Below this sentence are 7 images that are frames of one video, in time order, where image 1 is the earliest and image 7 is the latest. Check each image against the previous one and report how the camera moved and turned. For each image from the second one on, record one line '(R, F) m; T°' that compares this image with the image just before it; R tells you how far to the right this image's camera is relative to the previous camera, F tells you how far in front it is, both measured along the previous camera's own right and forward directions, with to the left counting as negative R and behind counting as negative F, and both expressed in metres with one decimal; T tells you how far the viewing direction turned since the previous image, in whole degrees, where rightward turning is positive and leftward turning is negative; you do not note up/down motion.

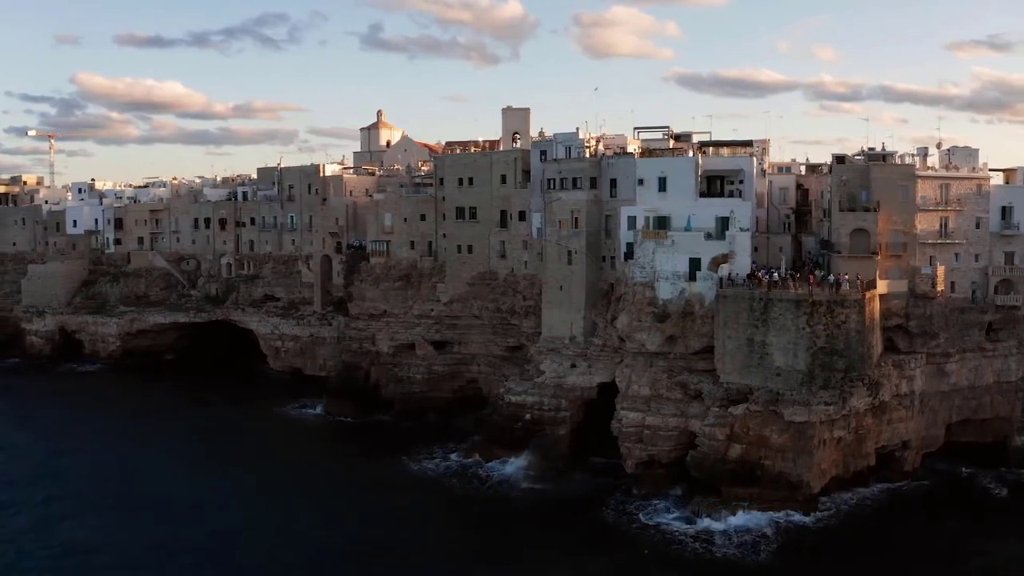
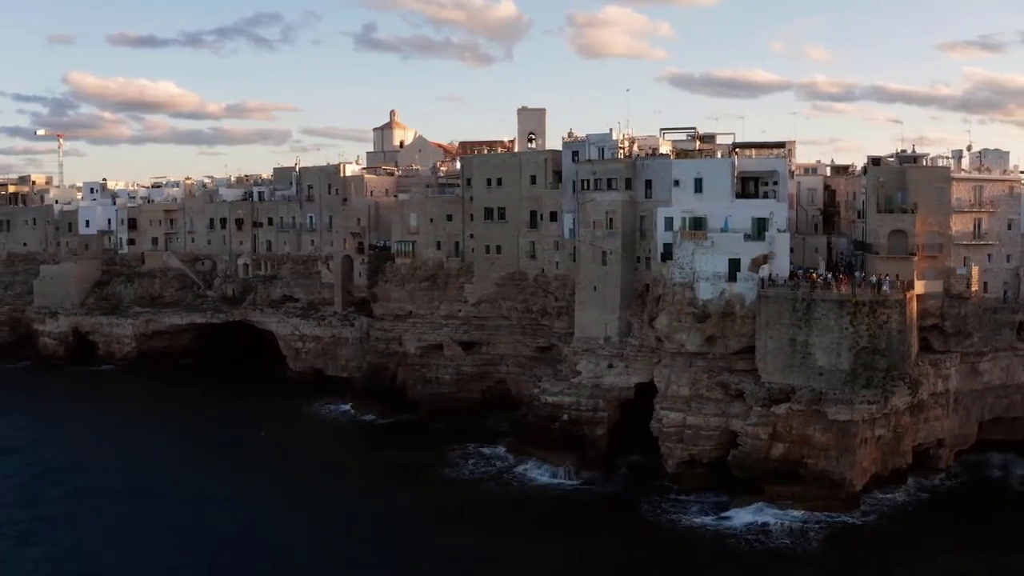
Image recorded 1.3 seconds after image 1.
(-1.7, 0.0) m; 0°
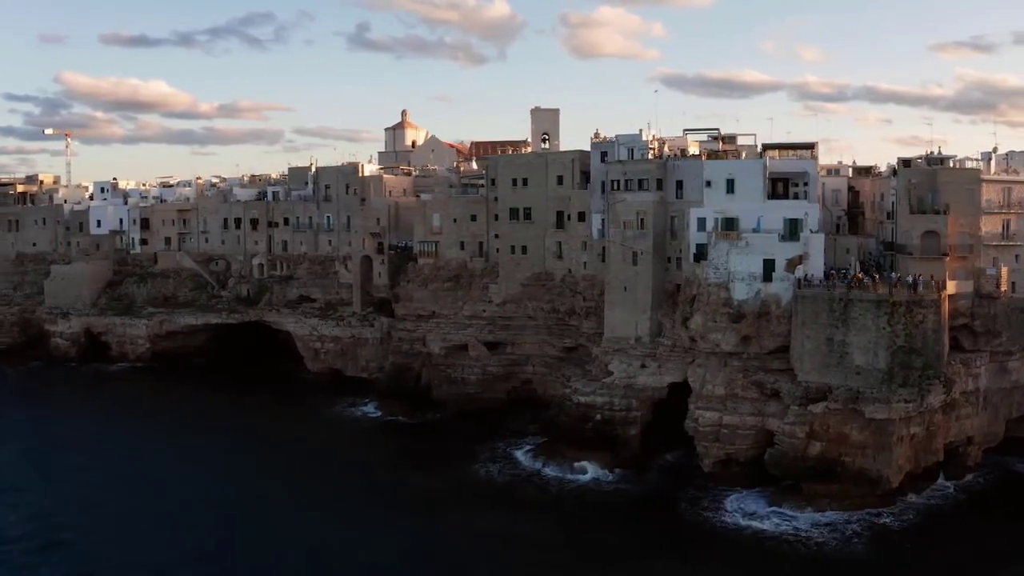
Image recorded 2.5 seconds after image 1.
(-1.6, -0.1) m; 0°
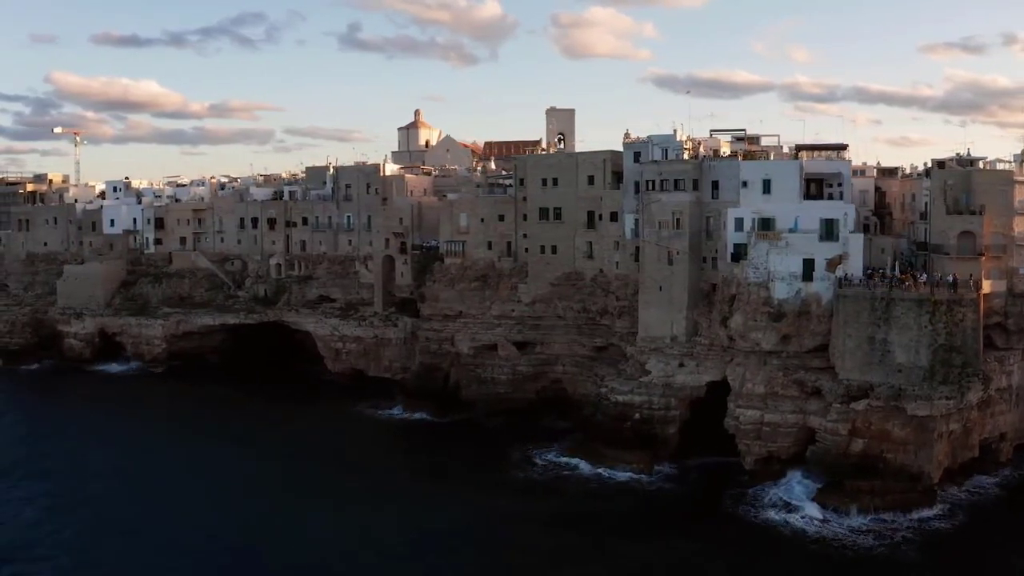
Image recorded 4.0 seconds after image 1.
(-1.9, -0.1) m; +1°
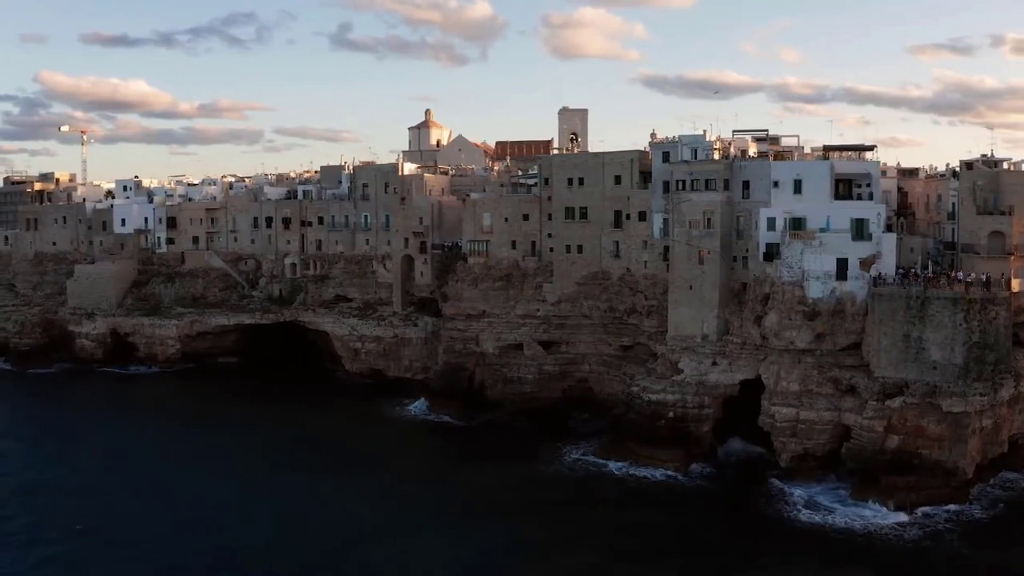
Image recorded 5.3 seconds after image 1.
(-1.7, -0.2) m; +1°
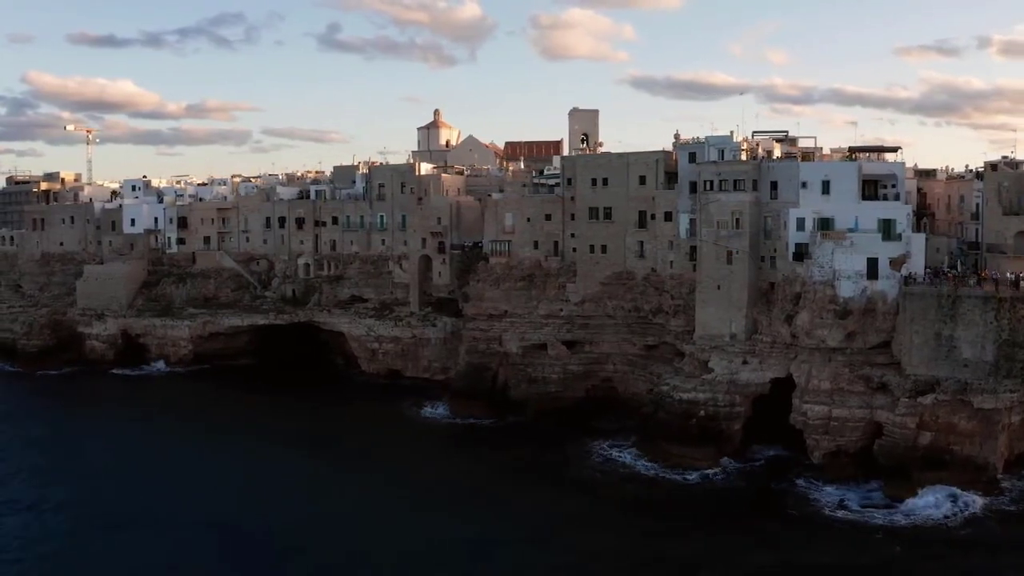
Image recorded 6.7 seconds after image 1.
(-1.7, -0.3) m; +1°
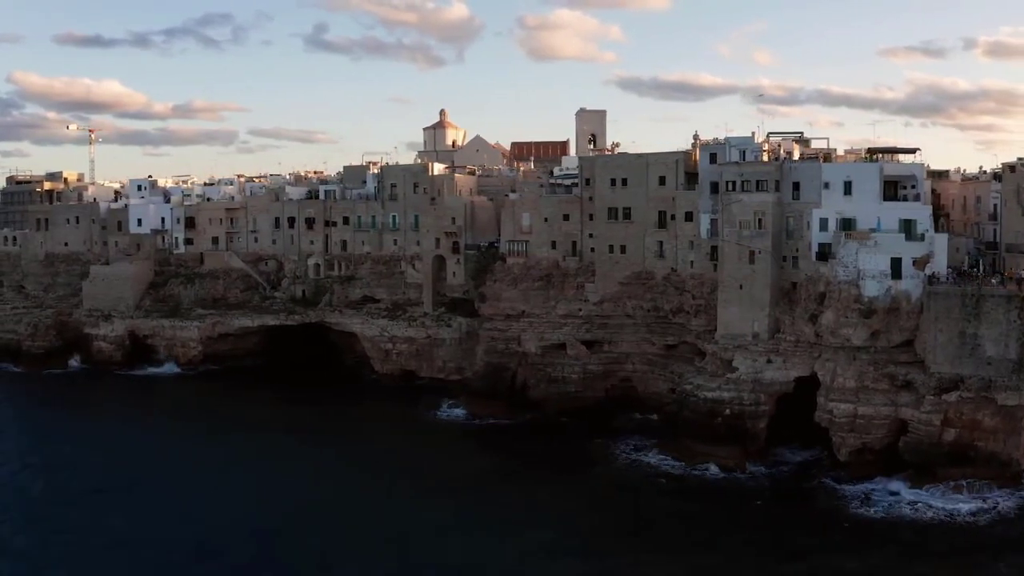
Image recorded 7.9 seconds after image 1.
(-1.6, -0.2) m; +1°
